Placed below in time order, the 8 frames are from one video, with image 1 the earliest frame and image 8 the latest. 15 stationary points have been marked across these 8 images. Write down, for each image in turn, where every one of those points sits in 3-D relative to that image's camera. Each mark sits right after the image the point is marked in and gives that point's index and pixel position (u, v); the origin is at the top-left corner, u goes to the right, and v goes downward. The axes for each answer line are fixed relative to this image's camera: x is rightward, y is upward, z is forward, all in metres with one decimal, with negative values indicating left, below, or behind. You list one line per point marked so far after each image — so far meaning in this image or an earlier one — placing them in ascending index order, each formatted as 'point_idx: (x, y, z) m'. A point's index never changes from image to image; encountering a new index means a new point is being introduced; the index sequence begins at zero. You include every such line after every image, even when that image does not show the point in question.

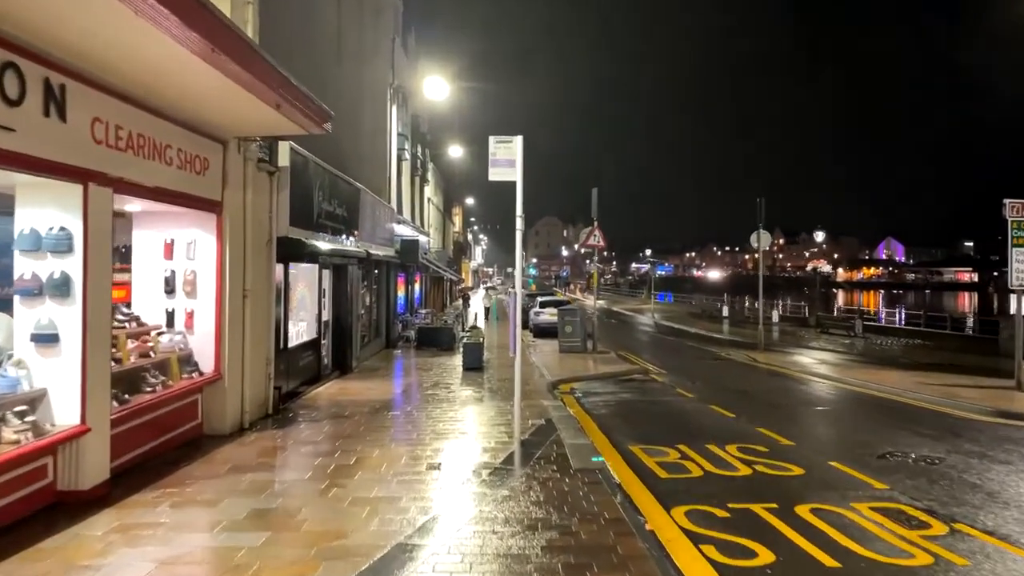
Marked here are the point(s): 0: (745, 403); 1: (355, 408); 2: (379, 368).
0: (+4.7, -2.3, +14.3) m
1: (-2.8, -2.1, +12.5) m
2: (-3.4, -2.1, +18.3) m
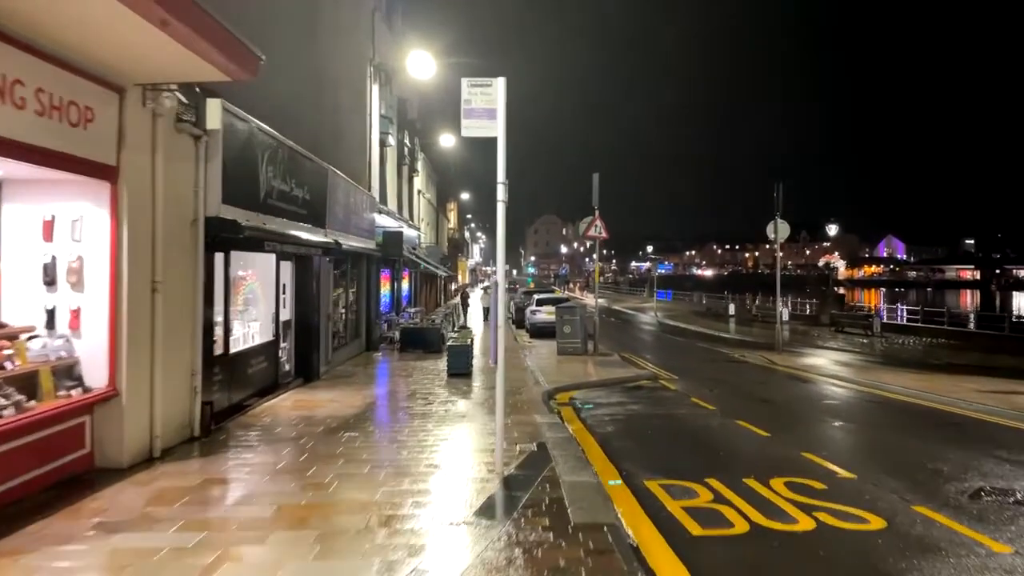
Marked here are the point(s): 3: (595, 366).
0: (+4.5, -2.2, +12.2) m
1: (-3.0, -2.0, +10.3) m
2: (-3.6, -2.0, +16.1) m
3: (+2.1, -2.0, +18.4) m
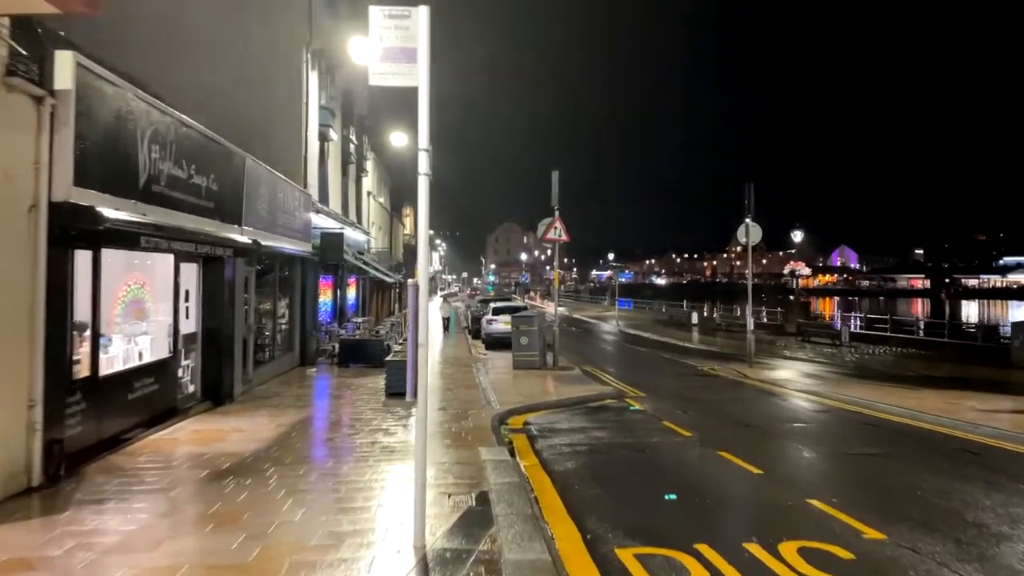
0: (+3.7, -2.3, +10.5) m
1: (-3.7, -2.1, +8.3) m
2: (-4.7, -2.1, +14.0) m
3: (+1.0, -2.2, +16.6) m
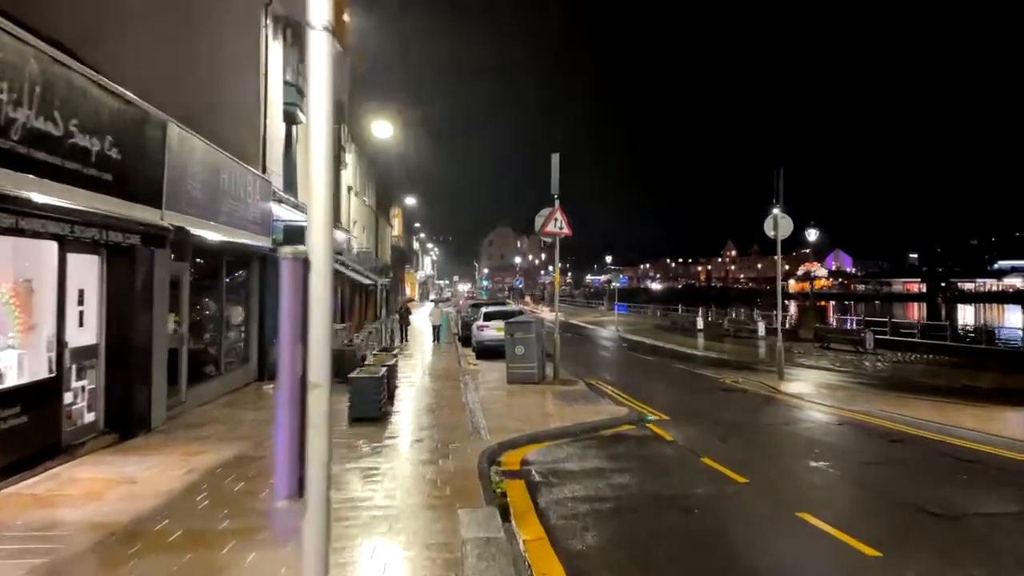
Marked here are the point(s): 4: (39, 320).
0: (+3.6, -2.2, +7.9) m
1: (-3.7, -2.0, +5.6) m
2: (-4.8, -2.1, +11.3) m
3: (+0.9, -2.2, +13.9) m
4: (-5.4, -0.4, +8.1) m
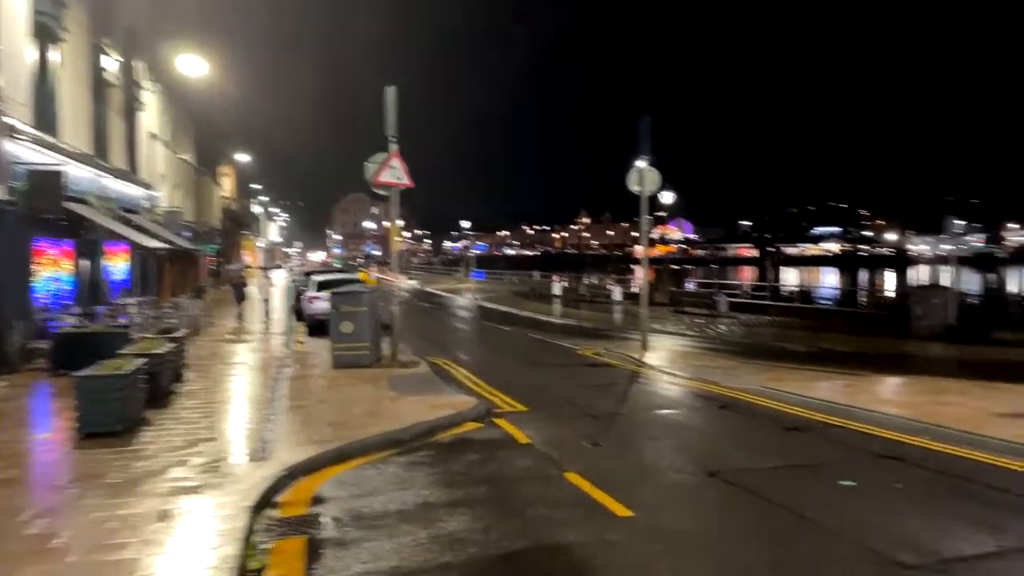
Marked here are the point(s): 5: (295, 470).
0: (+1.9, -1.8, +5.9) m
1: (-4.8, -1.9, +2.2) m
2: (-7.0, -1.7, +7.6) m
3: (-2.0, -1.6, +11.3) m
4: (-6.9, -0.1, +4.2) m
5: (-2.0, -1.7, +6.6) m
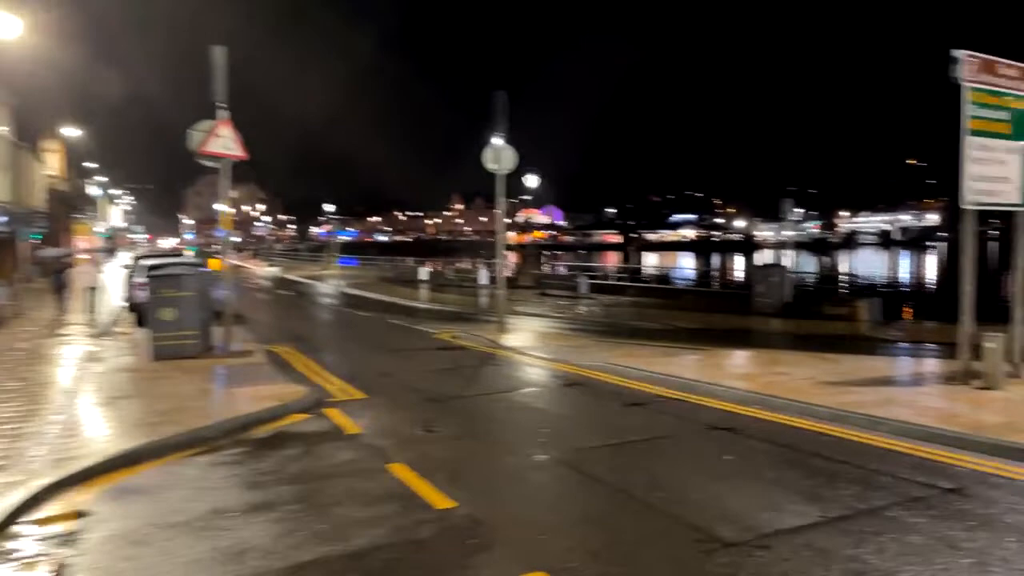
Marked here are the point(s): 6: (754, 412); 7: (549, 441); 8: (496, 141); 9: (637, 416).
0: (+0.5, -1.6, +5.5) m
1: (-5.5, -1.8, +0.7) m
2: (-8.5, -1.6, +5.6) m
3: (-4.3, -1.3, +10.1) m
4: (-7.9, 0.0, +2.3) m
5: (-3.4, -1.5, +5.5) m
6: (+2.5, -1.3, +7.5) m
7: (+0.4, -1.5, +6.7) m
8: (-0.4, +3.2, +15.7) m
9: (+1.3, -1.4, +7.6) m
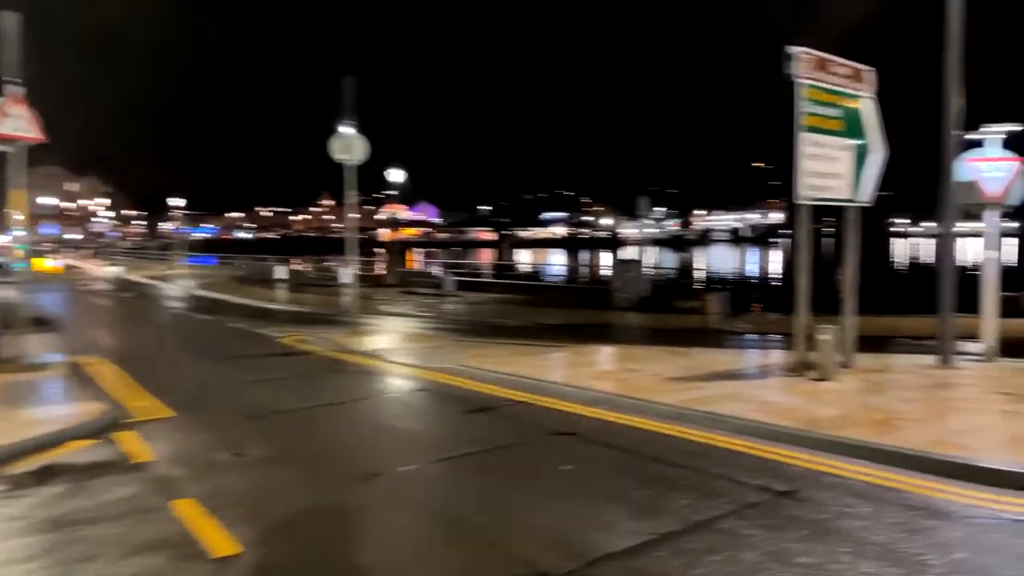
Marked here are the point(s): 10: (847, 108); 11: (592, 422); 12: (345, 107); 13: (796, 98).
0: (-0.8, -1.6, +4.9) m
1: (-5.8, -1.9, -0.9) m
2: (-9.7, -1.7, +3.4) m
3: (-6.3, -1.4, +8.6) m
4: (-8.5, -0.1, +0.2) m
5: (-4.7, -1.5, +4.2) m
6: (+0.9, -1.3, +7.2) m
7: (-1.1, -1.5, +6.0) m
8: (-3.5, +3.3, +14.7) m
9: (-0.4, -1.4, +7.1) m
10: (+4.4, +2.4, +9.3) m
11: (+0.7, -1.3, +6.8) m
12: (-3.4, +3.7, +14.5) m
13: (+3.6, +2.4, +8.9) m
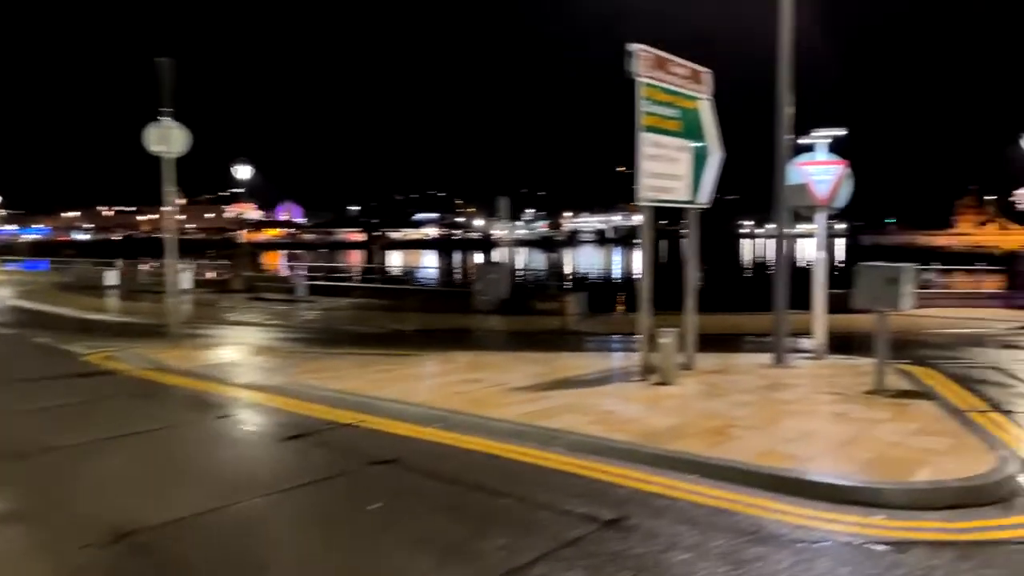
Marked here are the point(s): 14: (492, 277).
0: (-1.9, -1.7, +4.0) m
1: (-5.9, -2.0, -2.6) m
2: (-10.5, -1.9, +0.9) m
3: (-8.0, -1.5, +6.6) m
4: (-8.8, -0.3, -2.0) m
5: (-5.7, -1.6, +2.6) m
6: (-0.8, -1.3, +6.5) m
7: (-2.5, -1.6, +5.0) m
8: (-6.4, +3.1, +13.2) m
9: (-2.0, -1.5, +6.2) m
10: (+2.3, +2.3, +9.3) m
11: (-0.8, -1.4, +6.1) m
12: (-6.4, +3.5, +13.0) m
13: (+1.5, +2.3, +8.7) m
14: (-0.6, +0.3, +20.1) m
